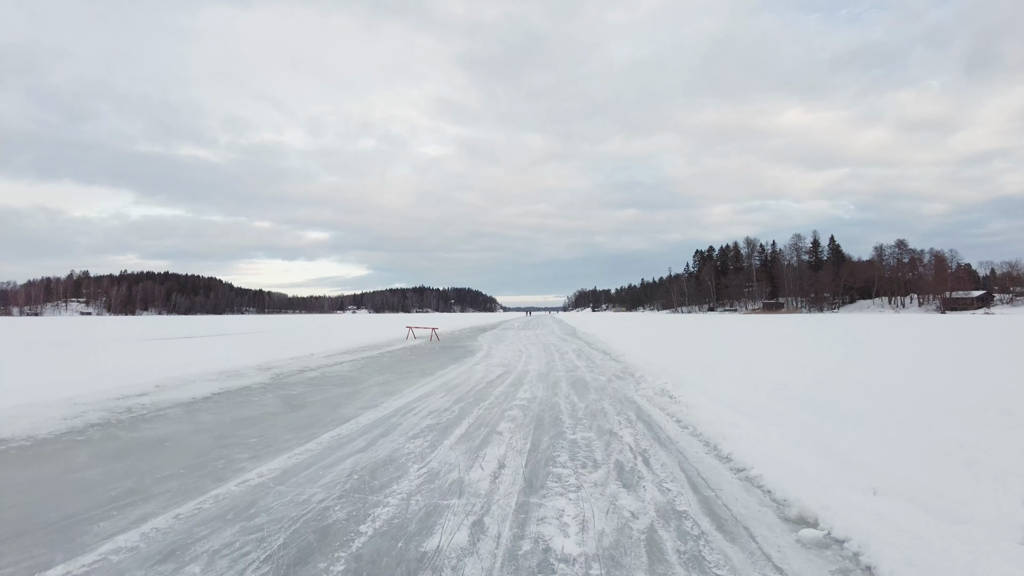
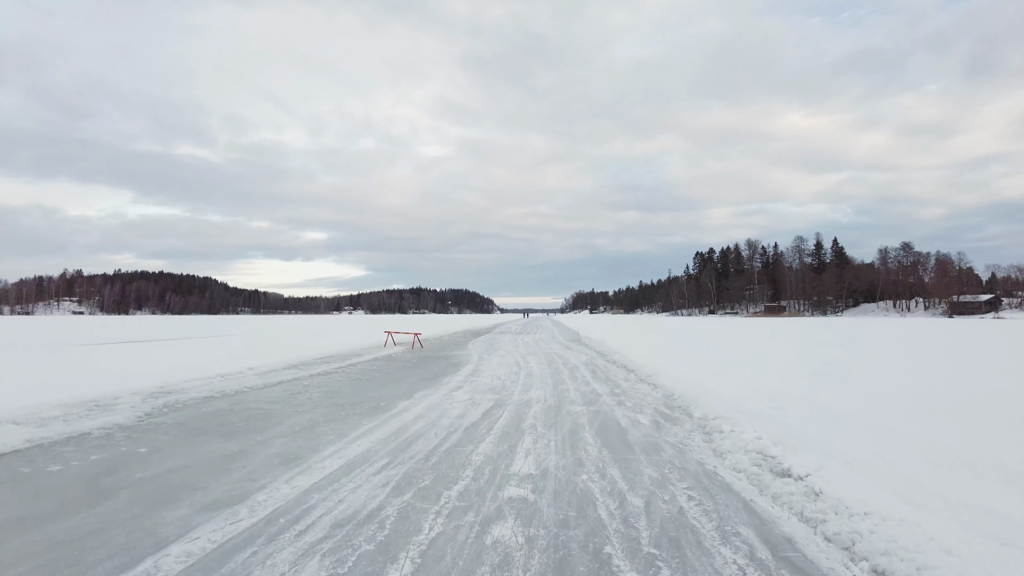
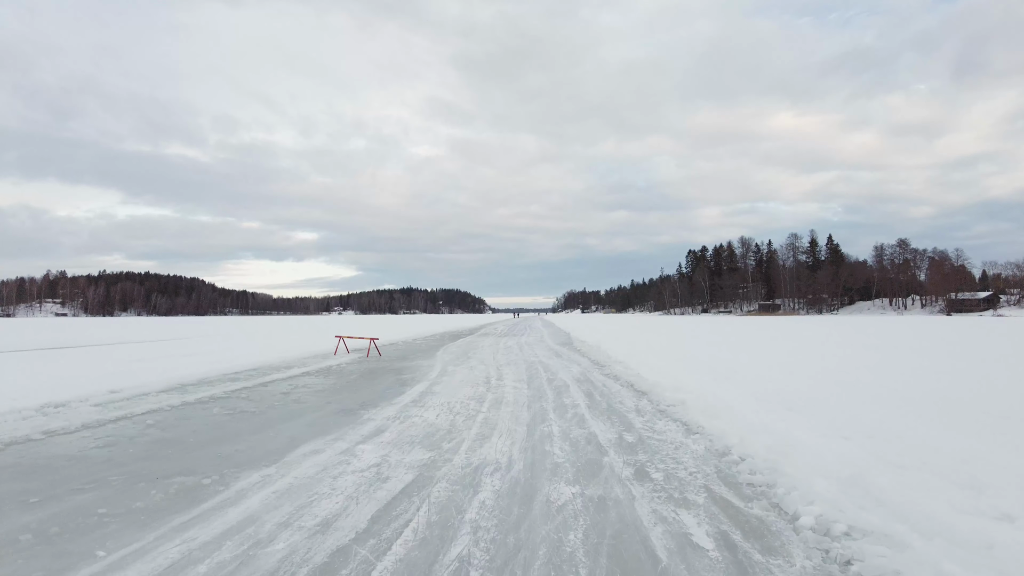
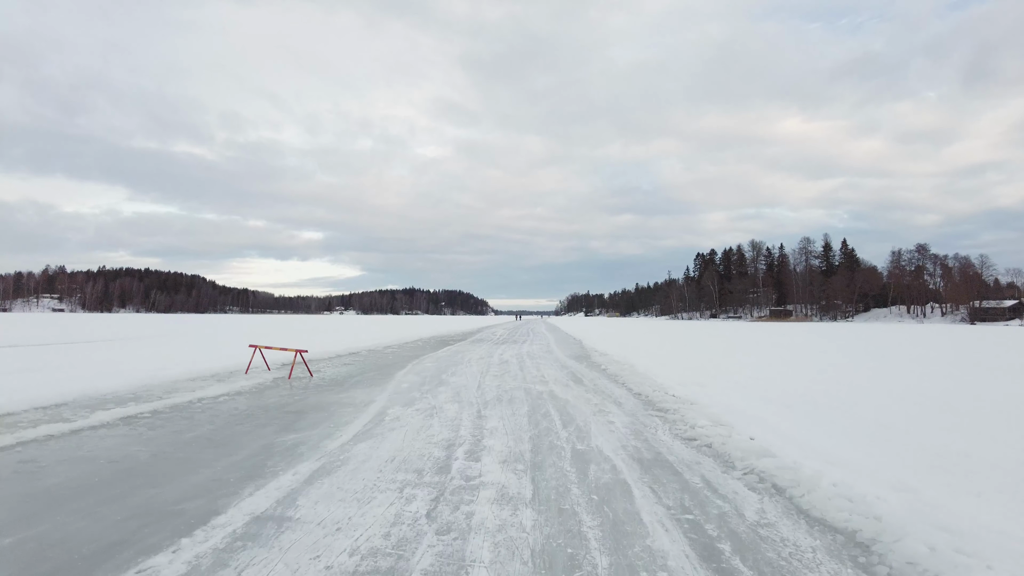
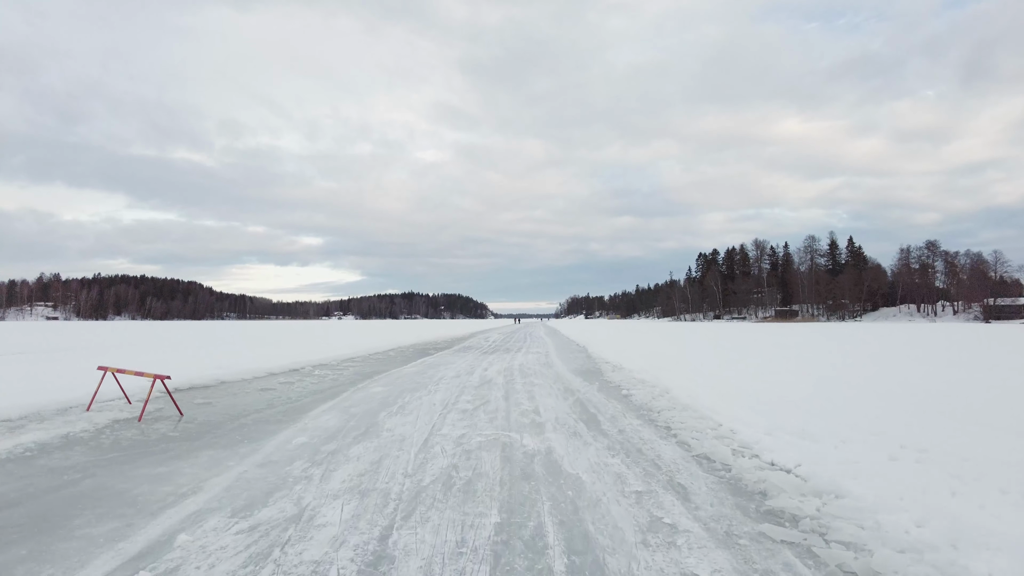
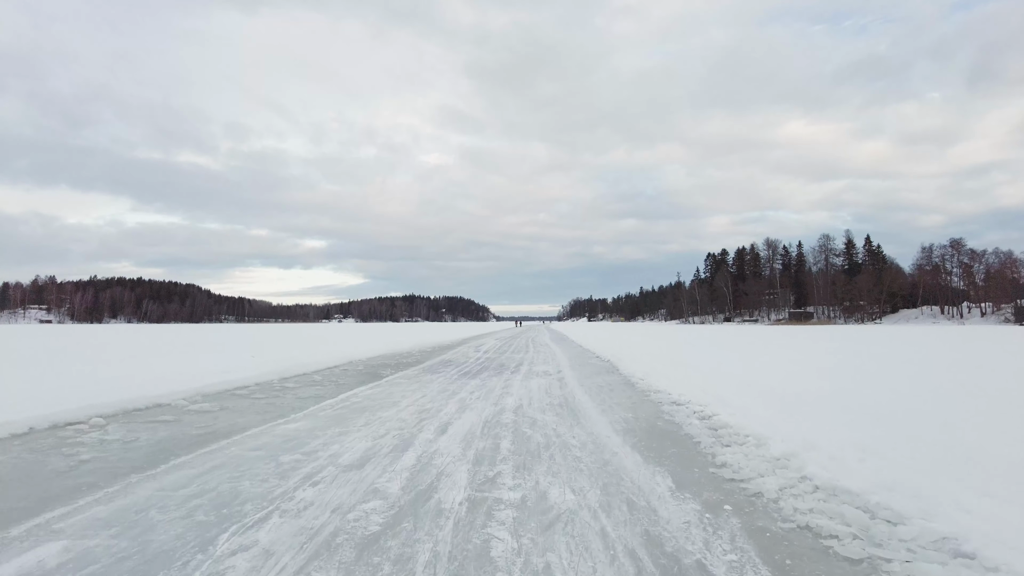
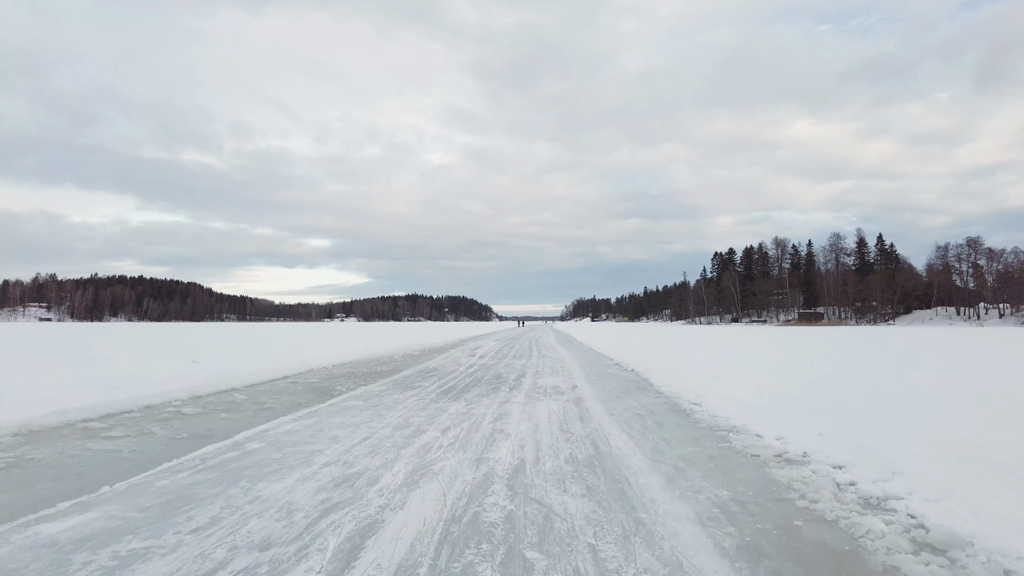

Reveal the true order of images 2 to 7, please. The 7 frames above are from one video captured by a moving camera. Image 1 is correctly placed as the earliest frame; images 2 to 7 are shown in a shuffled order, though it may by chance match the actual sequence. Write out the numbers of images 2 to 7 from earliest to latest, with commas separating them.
2, 3, 4, 5, 6, 7
